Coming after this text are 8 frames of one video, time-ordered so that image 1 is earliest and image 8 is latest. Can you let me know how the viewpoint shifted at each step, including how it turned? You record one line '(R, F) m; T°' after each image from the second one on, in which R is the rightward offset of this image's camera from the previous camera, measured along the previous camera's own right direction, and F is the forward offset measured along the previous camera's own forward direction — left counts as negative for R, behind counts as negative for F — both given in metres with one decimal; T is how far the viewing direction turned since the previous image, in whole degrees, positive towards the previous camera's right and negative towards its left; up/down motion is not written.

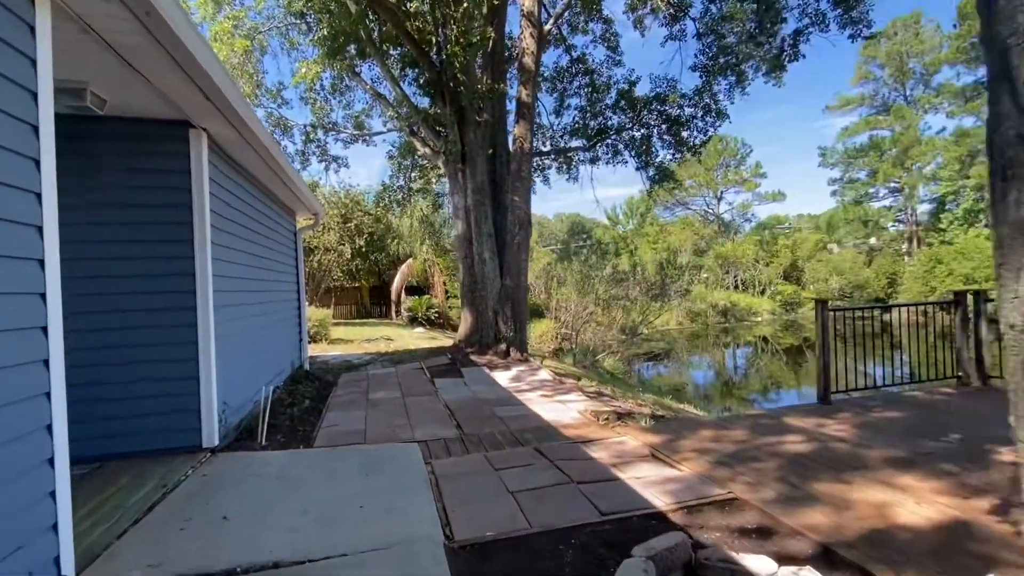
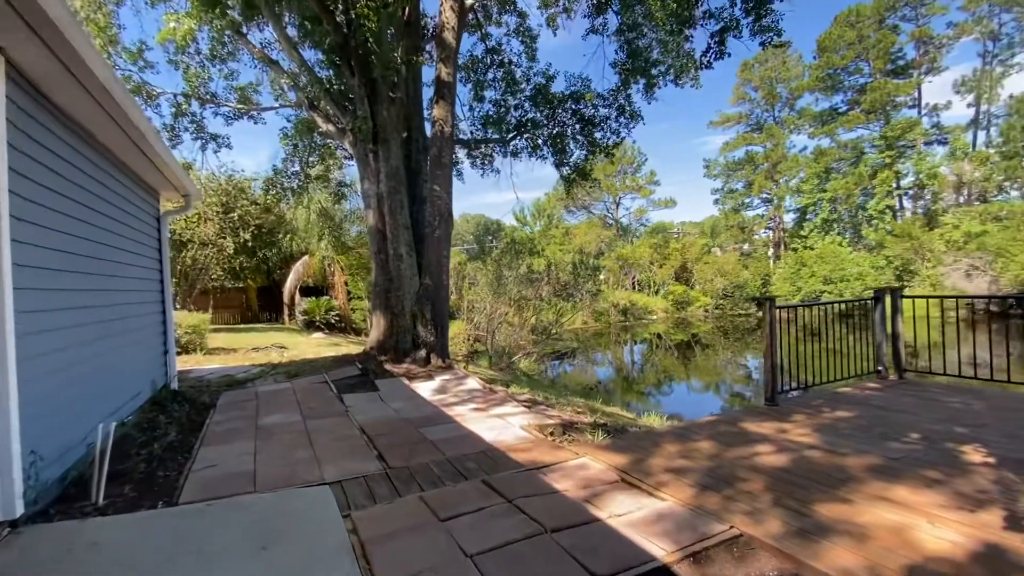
(-0.2, +0.5) m; +11°
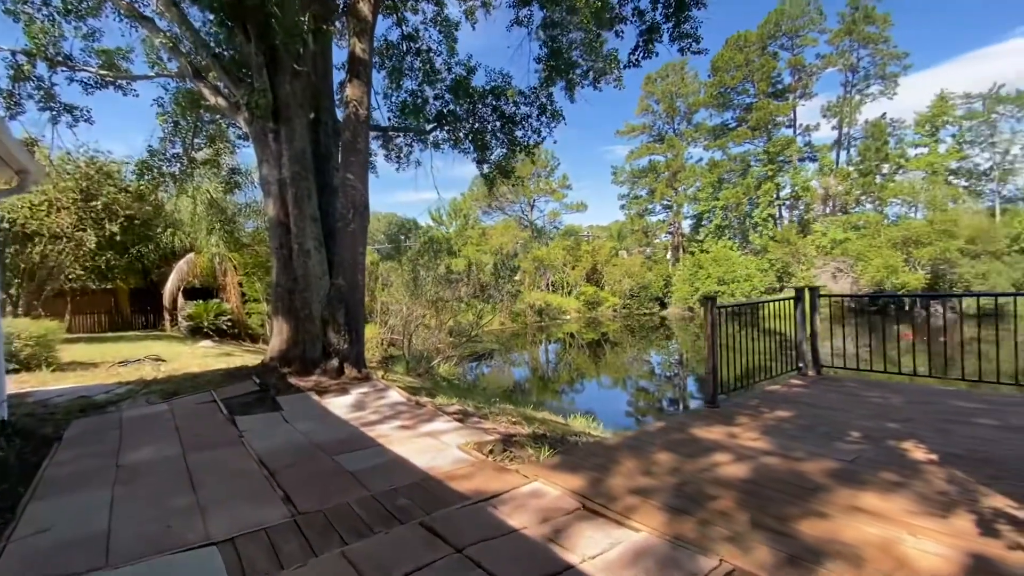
(-0.1, +0.4) m; +10°
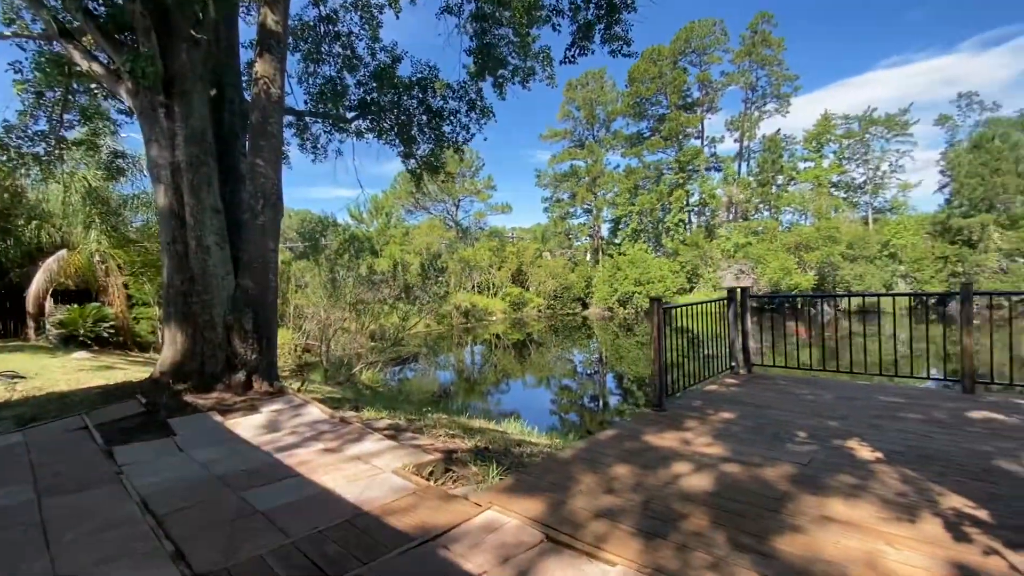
(-0.1, +0.3) m; +9°
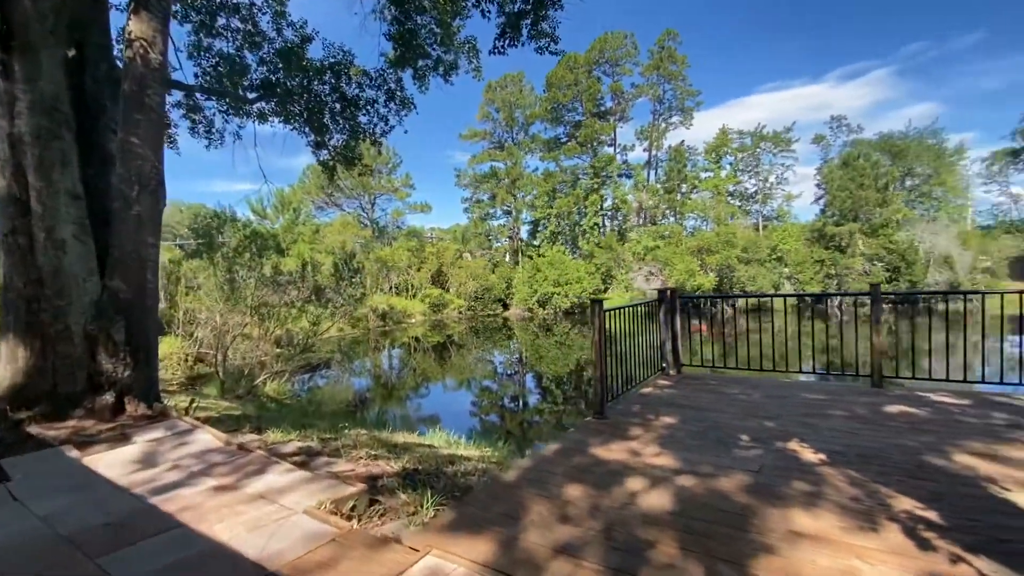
(-0.1, +0.3) m; +10°
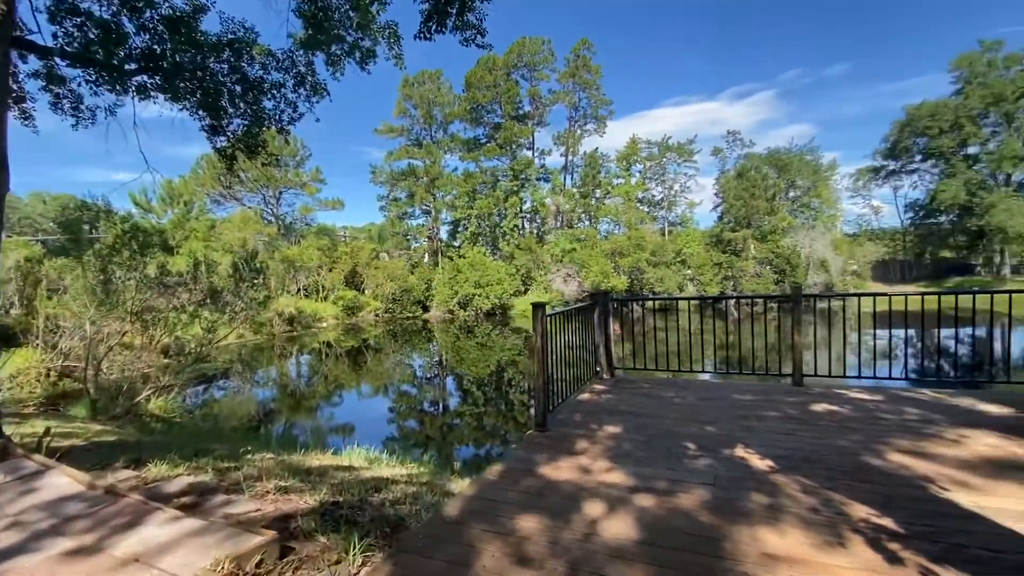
(-0.1, +0.3) m; +10°
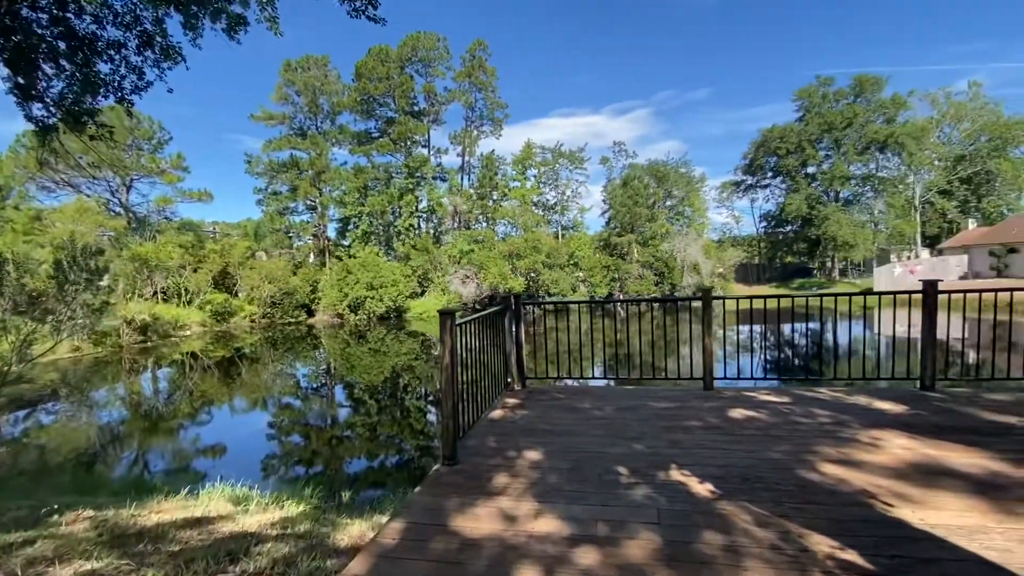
(0.0, +0.5) m; +12°
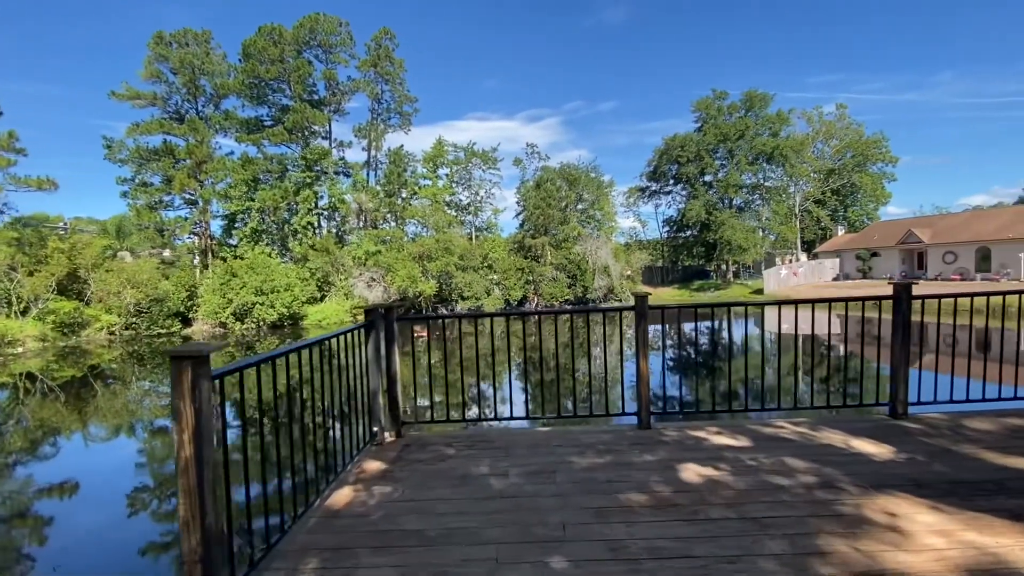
(+0.3, +1.0) m; +10°
